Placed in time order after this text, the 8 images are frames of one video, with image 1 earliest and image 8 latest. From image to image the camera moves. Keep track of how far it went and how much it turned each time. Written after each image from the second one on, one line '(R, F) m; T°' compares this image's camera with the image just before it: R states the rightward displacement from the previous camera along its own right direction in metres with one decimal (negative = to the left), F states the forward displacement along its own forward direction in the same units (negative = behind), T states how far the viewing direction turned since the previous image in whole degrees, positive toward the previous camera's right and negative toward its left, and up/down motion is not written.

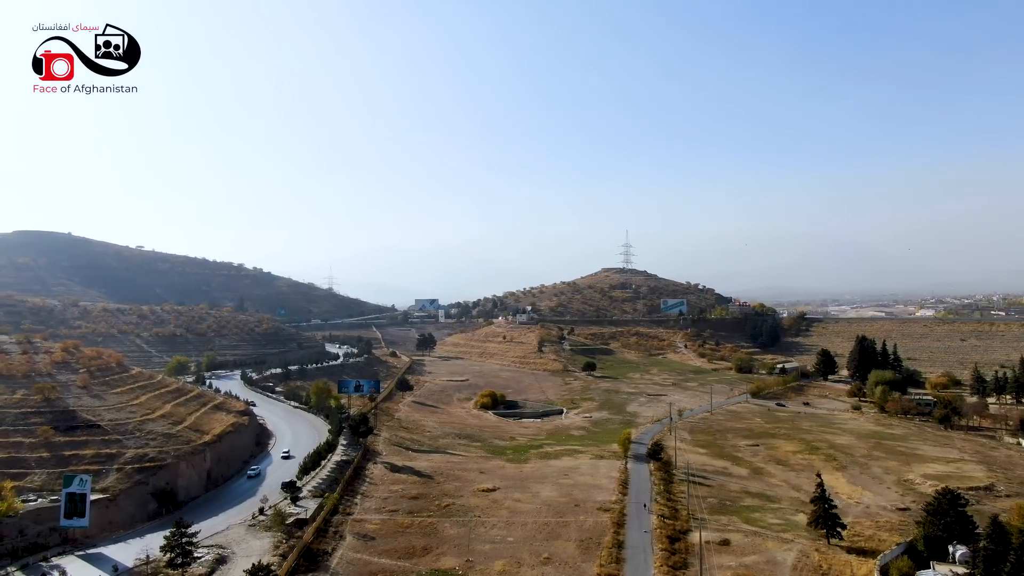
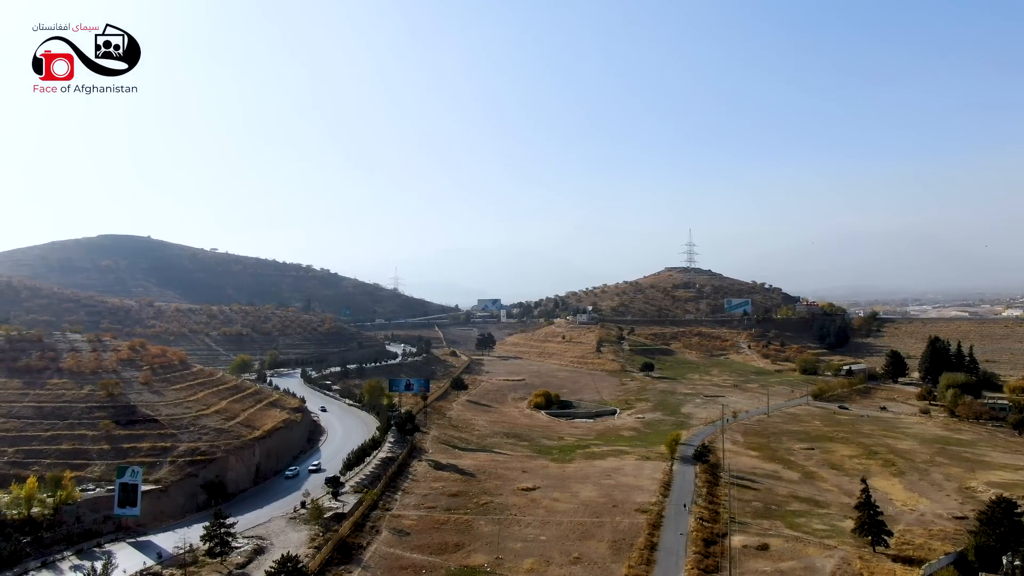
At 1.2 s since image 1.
(+1.5, -0.2) m; -5°
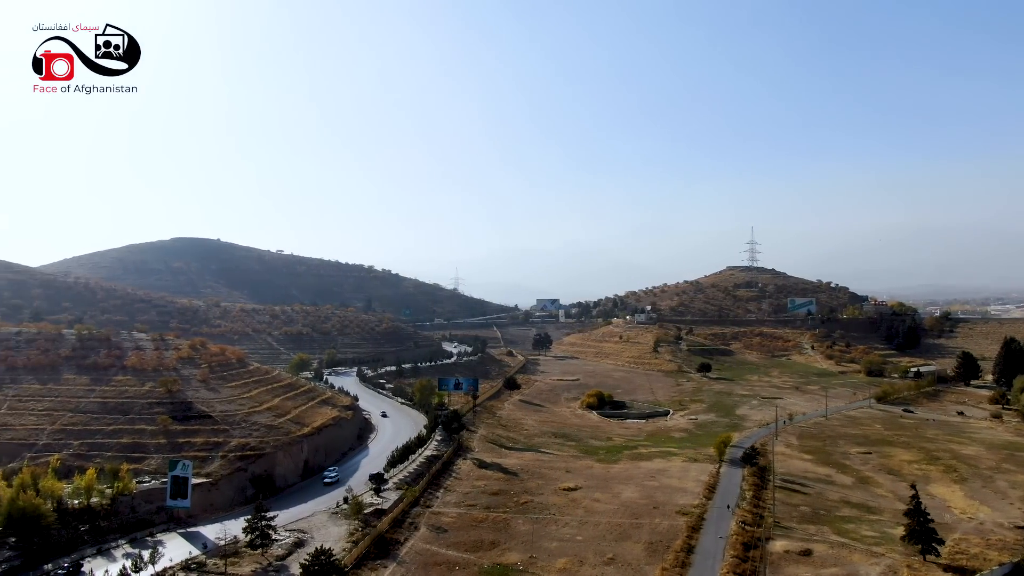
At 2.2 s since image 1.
(+1.2, -0.1) m; -5°
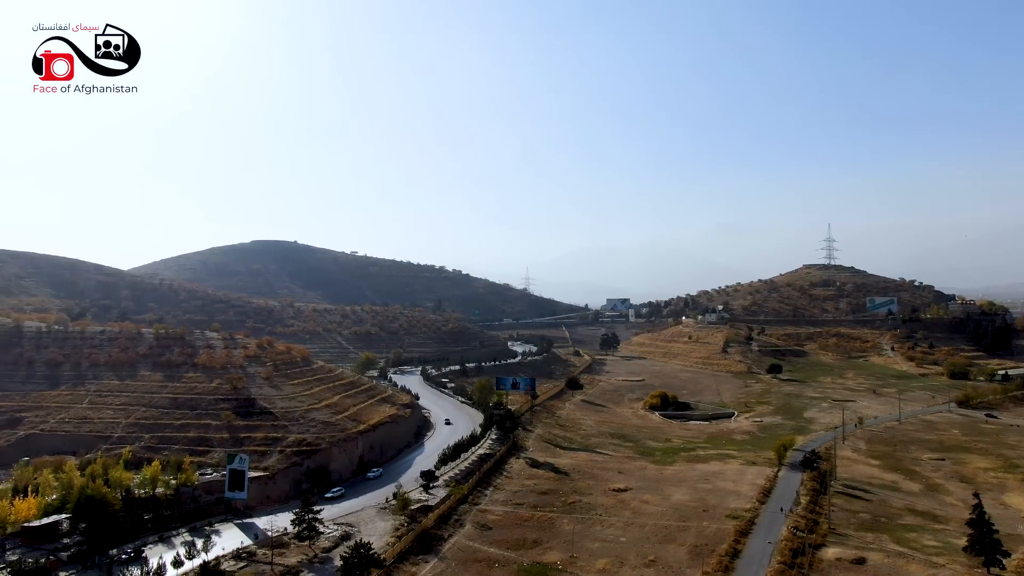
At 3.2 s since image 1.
(+1.3, -0.1) m; -6°
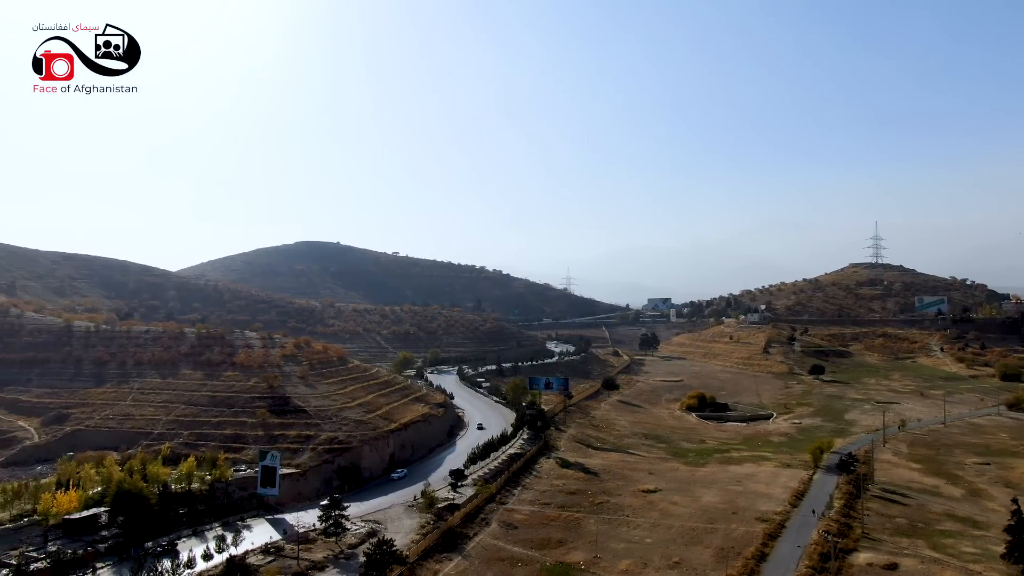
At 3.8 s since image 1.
(+0.8, -0.1) m; -3°
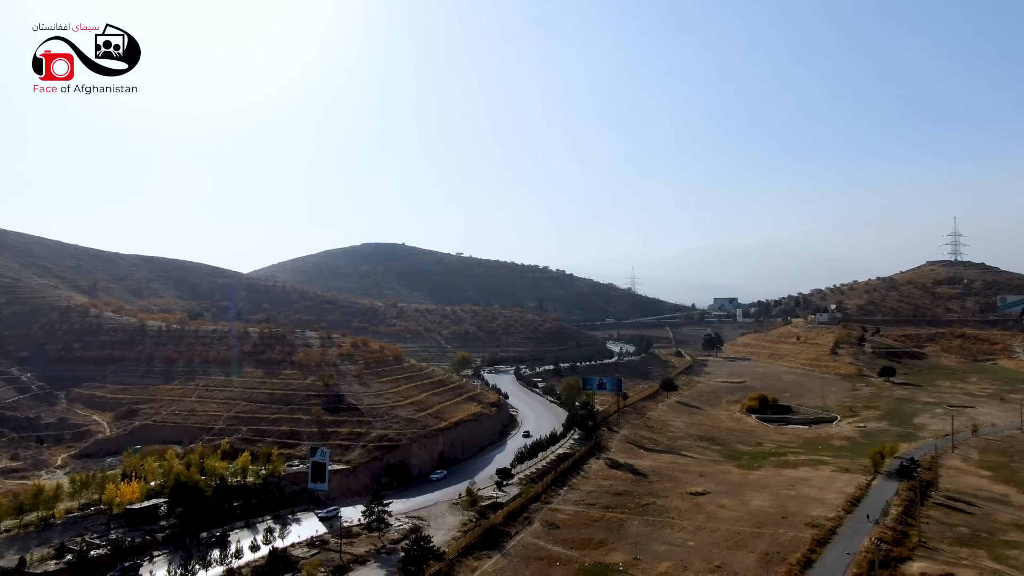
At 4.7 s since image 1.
(+1.1, -0.1) m; -5°
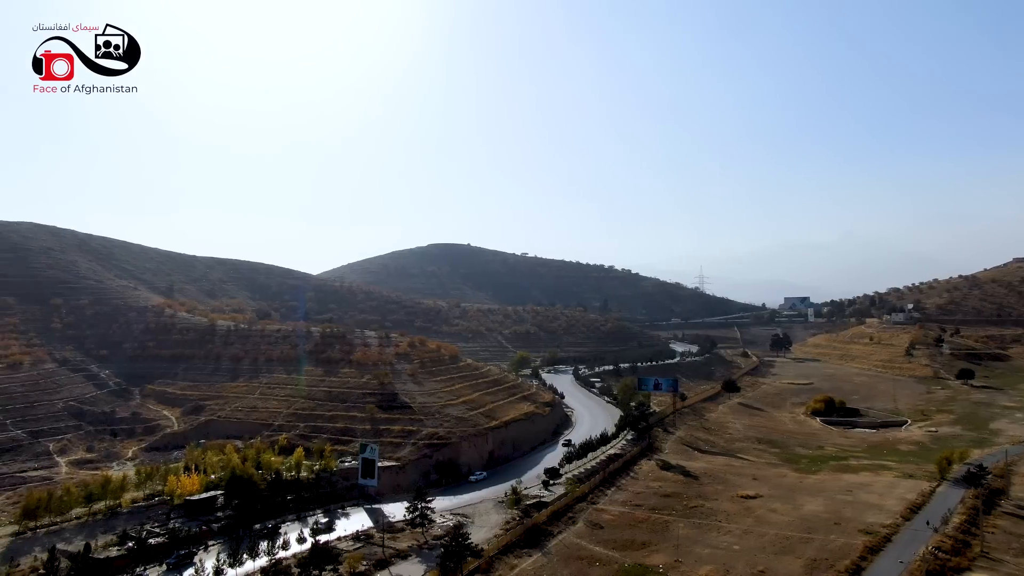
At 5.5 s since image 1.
(+1.2, -0.1) m; -5°
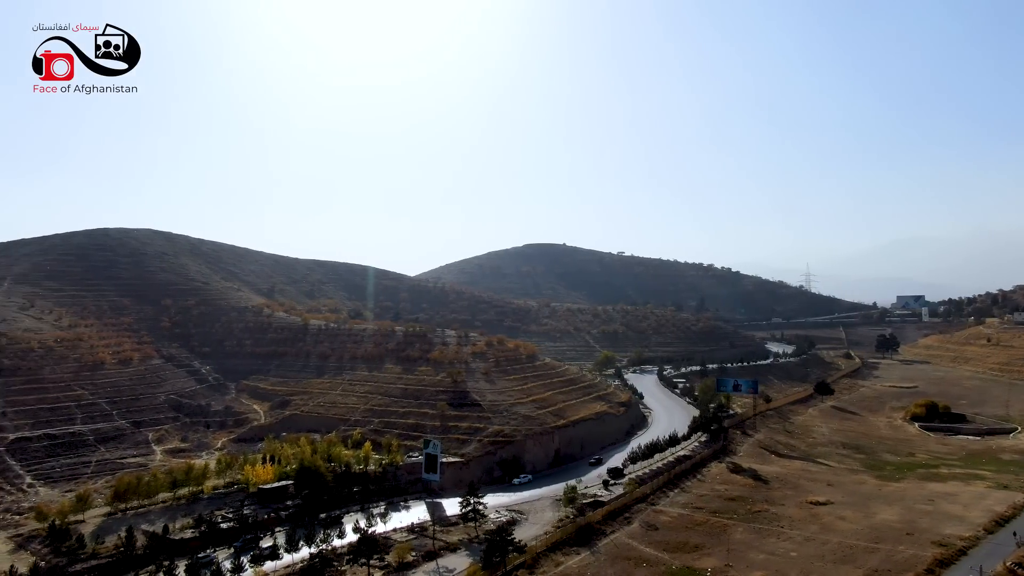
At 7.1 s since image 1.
(+2.2, -0.2) m; -8°
